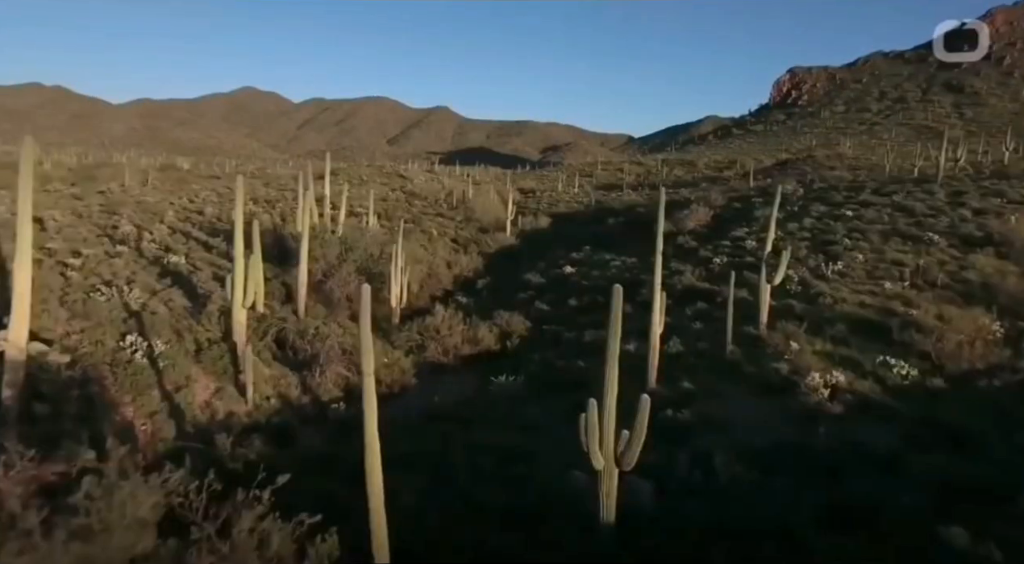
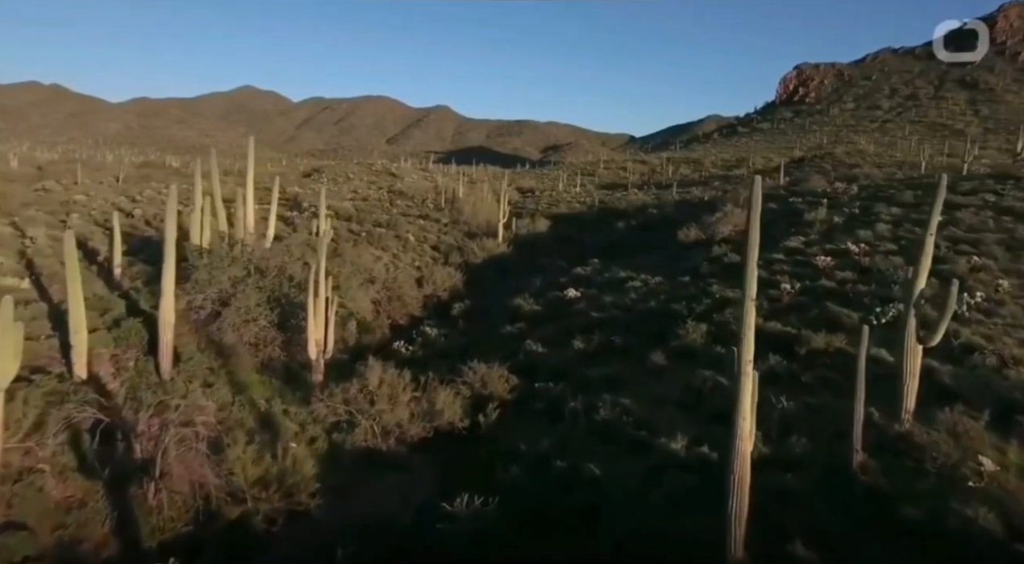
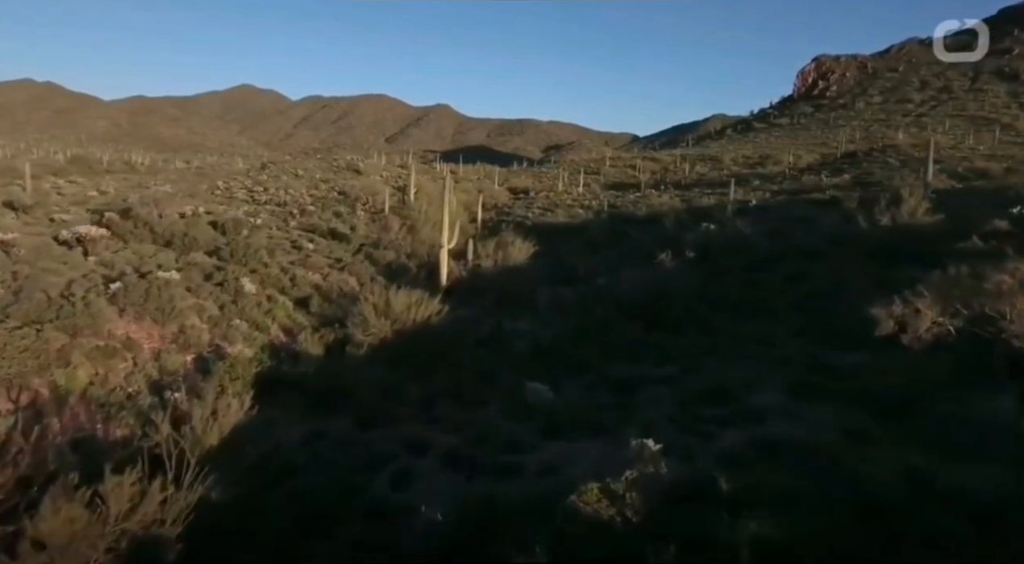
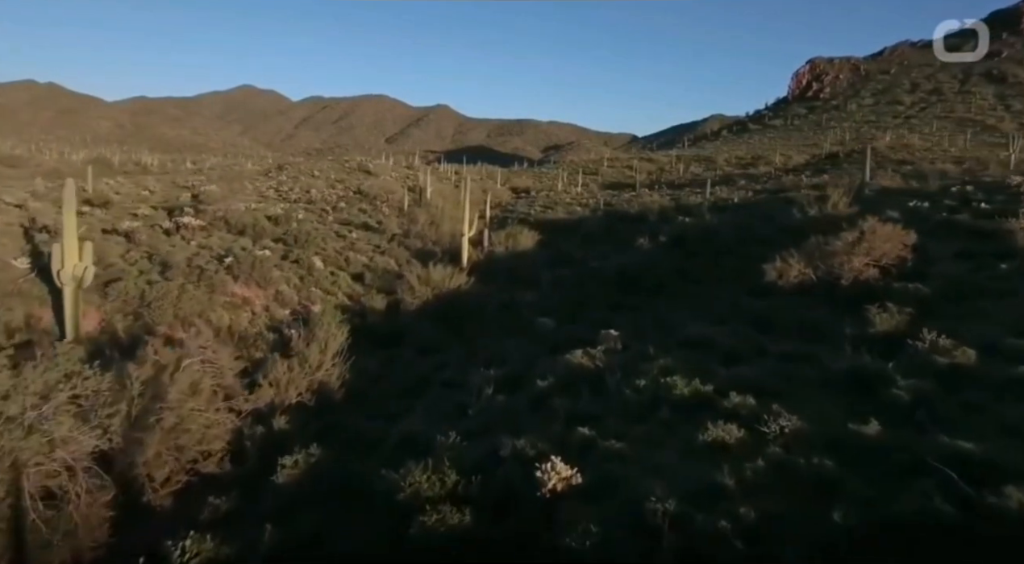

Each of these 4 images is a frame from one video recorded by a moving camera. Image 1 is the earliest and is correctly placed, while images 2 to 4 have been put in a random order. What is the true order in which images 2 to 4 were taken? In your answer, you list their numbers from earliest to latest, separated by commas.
2, 4, 3
